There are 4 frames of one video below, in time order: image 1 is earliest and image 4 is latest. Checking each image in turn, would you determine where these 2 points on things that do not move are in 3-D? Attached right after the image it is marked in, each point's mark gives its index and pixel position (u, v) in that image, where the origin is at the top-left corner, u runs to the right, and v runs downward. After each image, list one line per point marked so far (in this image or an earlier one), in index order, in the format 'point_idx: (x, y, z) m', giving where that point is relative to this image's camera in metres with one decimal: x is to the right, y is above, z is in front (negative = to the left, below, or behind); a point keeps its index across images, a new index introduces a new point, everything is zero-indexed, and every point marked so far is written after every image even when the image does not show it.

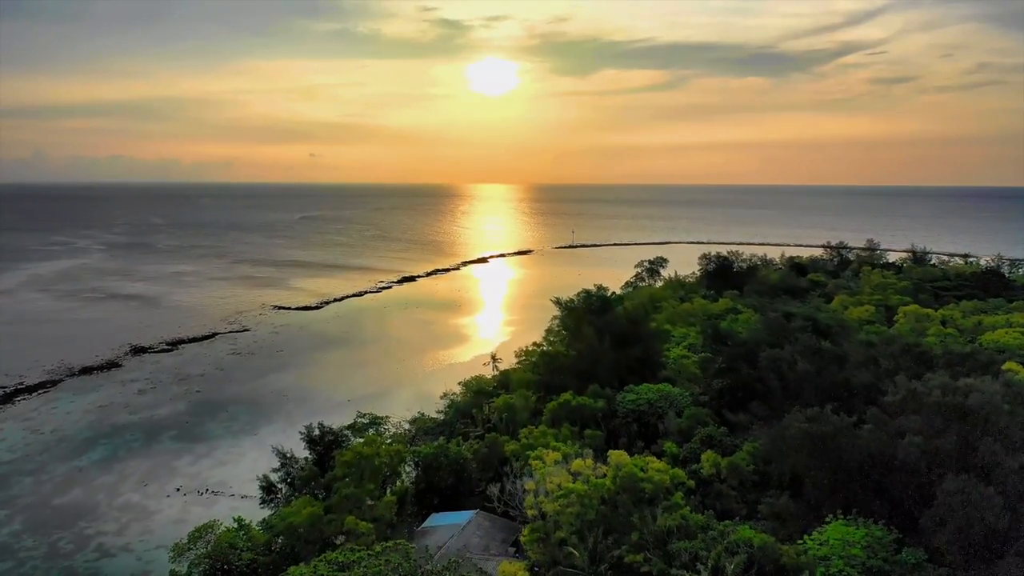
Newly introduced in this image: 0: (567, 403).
0: (+1.7, -3.6, +17.8) m
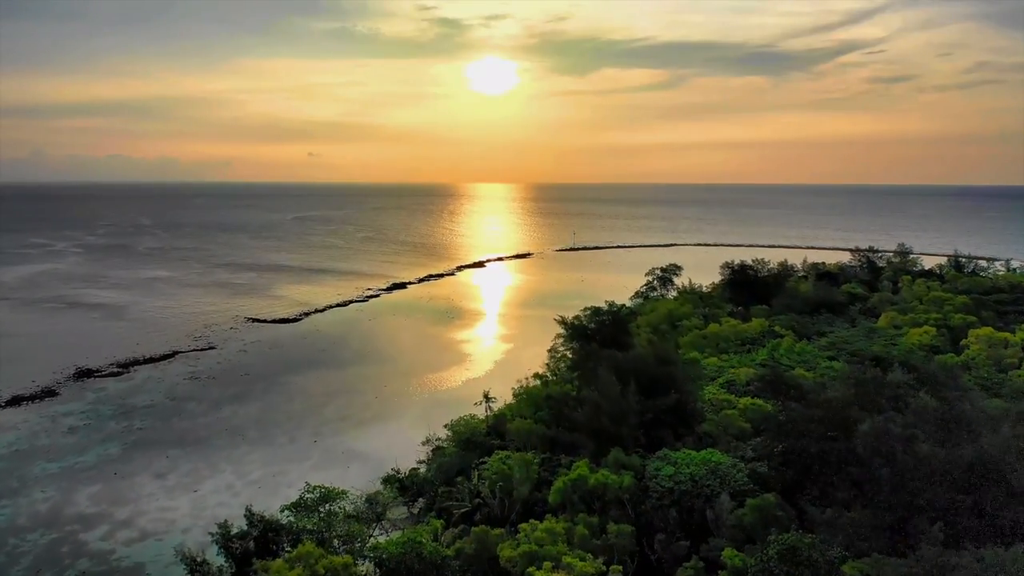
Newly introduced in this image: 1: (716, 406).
0: (+1.6, -4.4, +13.4) m
1: (+5.9, -3.4, +16.9) m
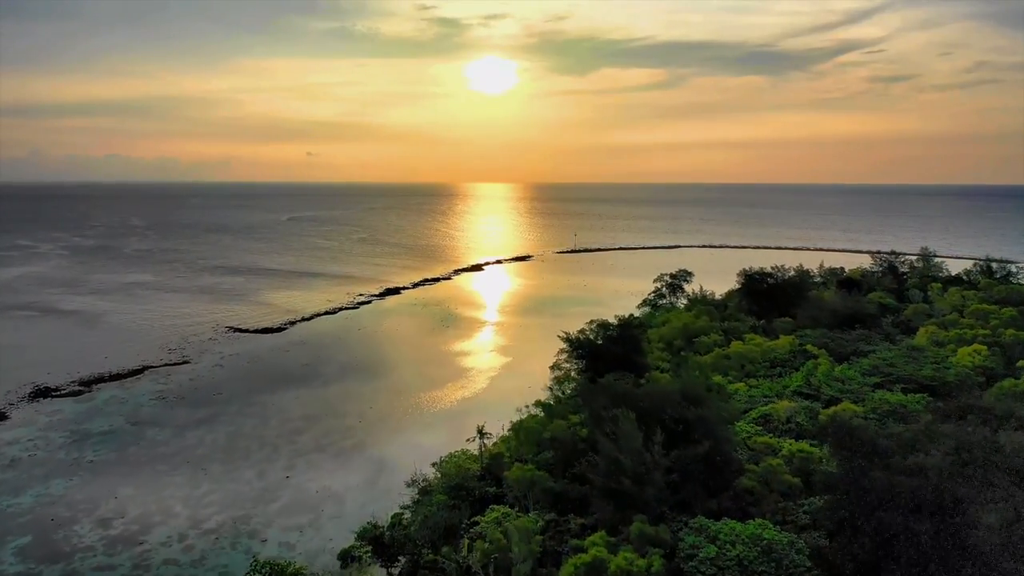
0: (+1.5, -4.9, +10.5) m
1: (+5.9, -4.0, +14.0) m
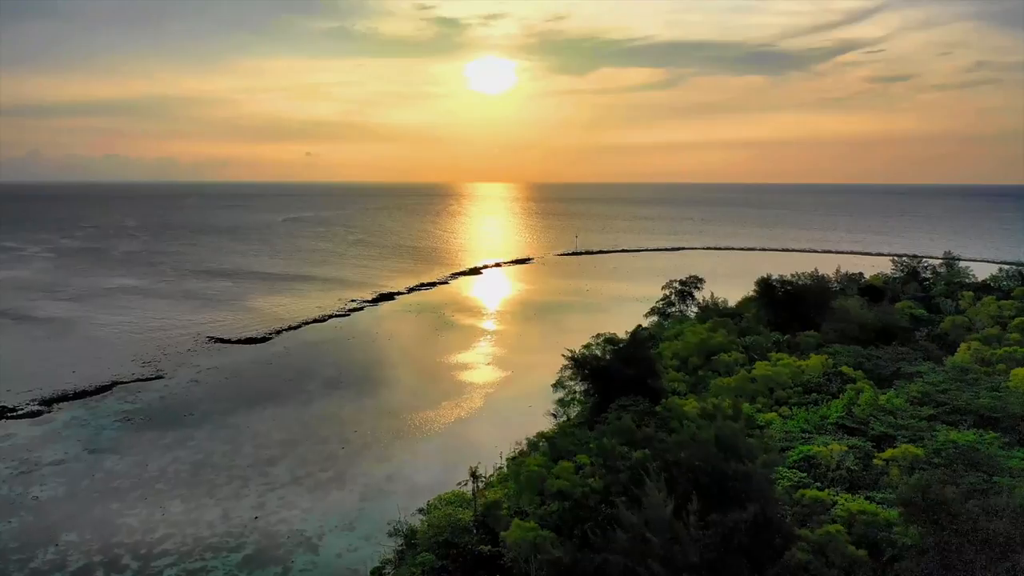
0: (+1.5, -5.4, +8.0) m
1: (+5.8, -4.5, +11.5) m
